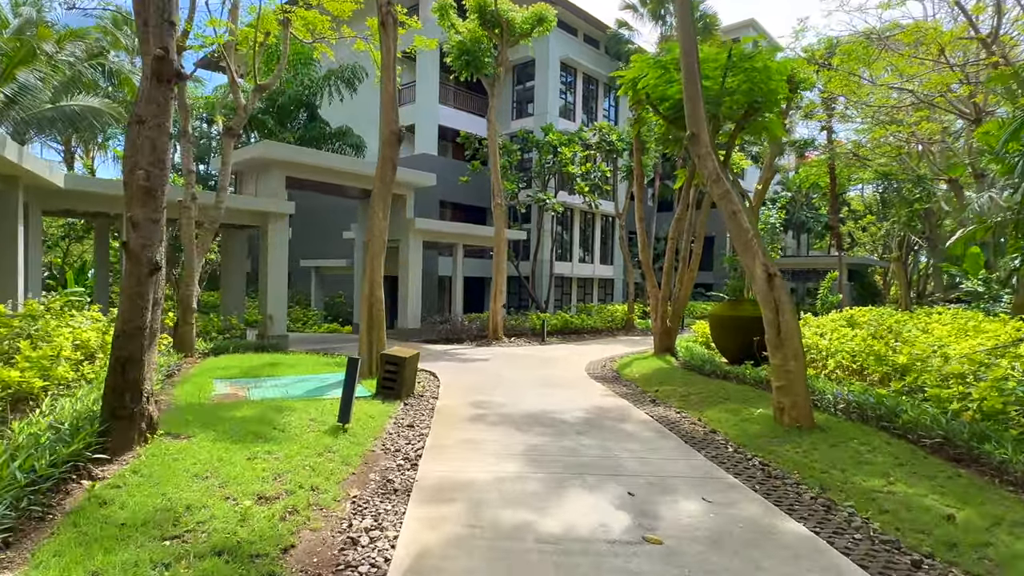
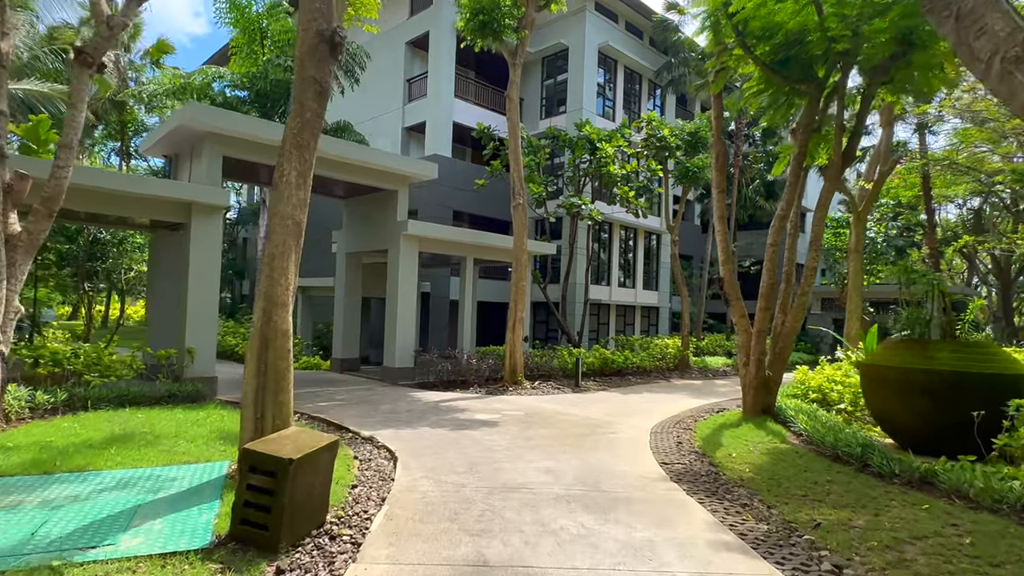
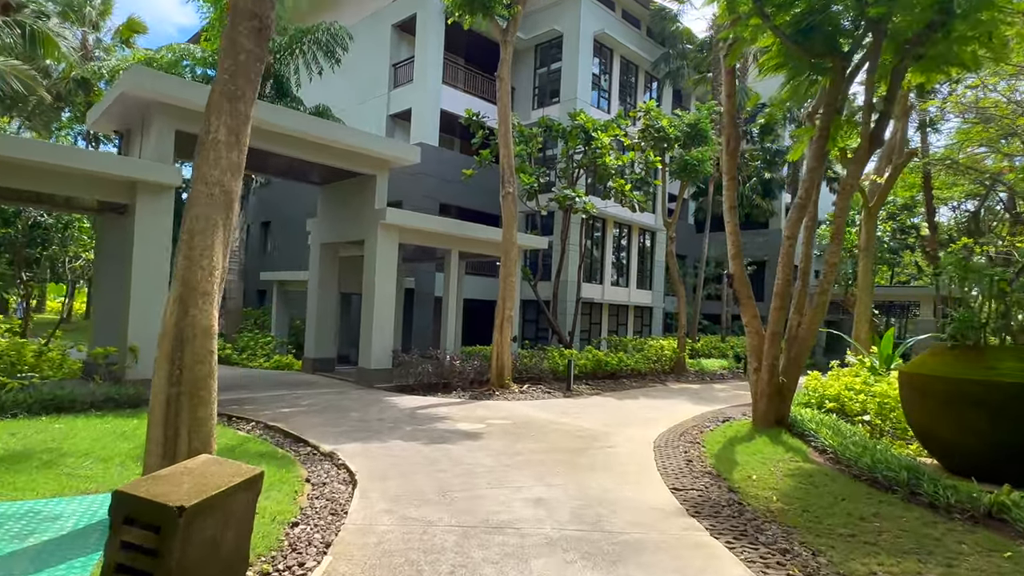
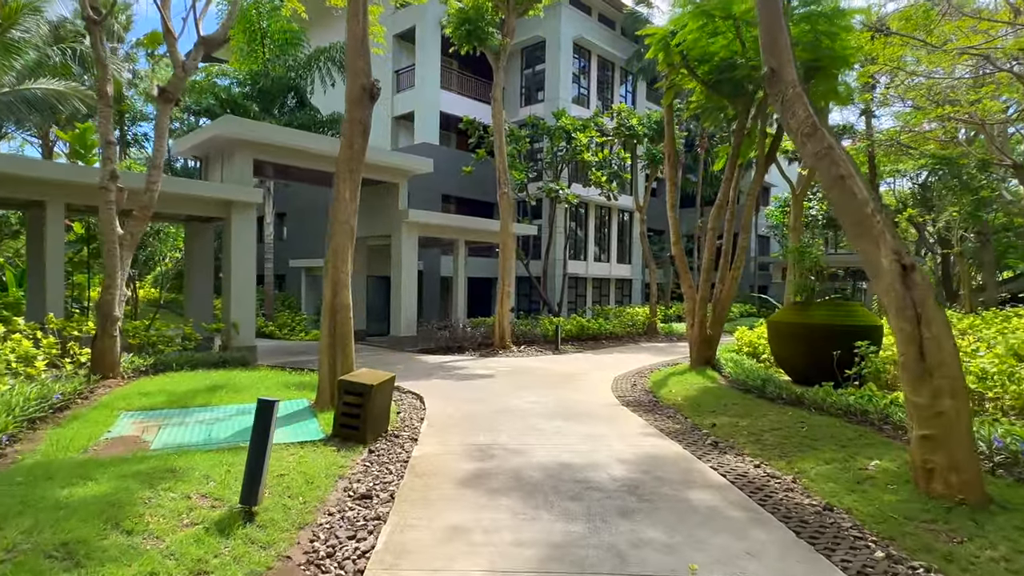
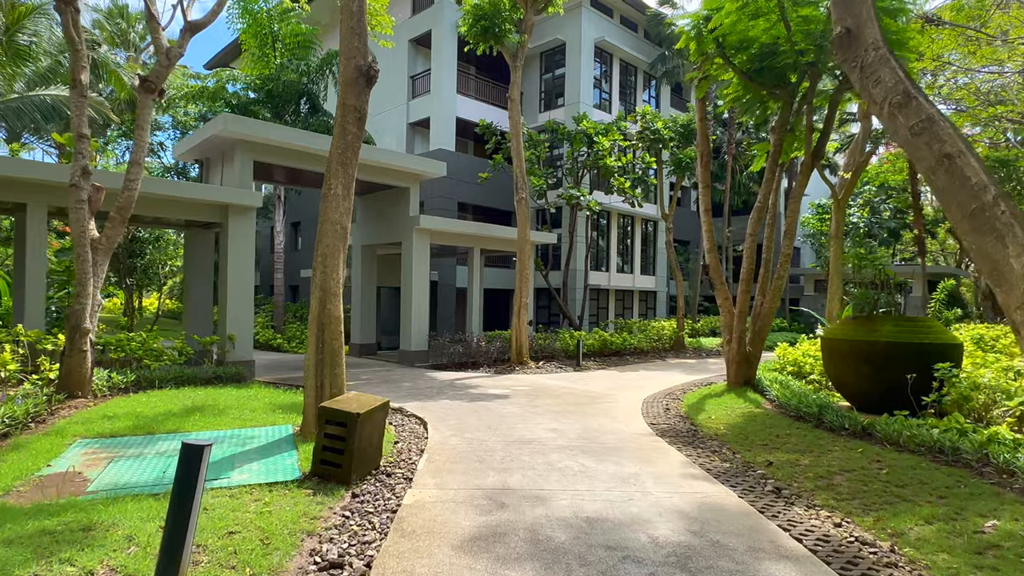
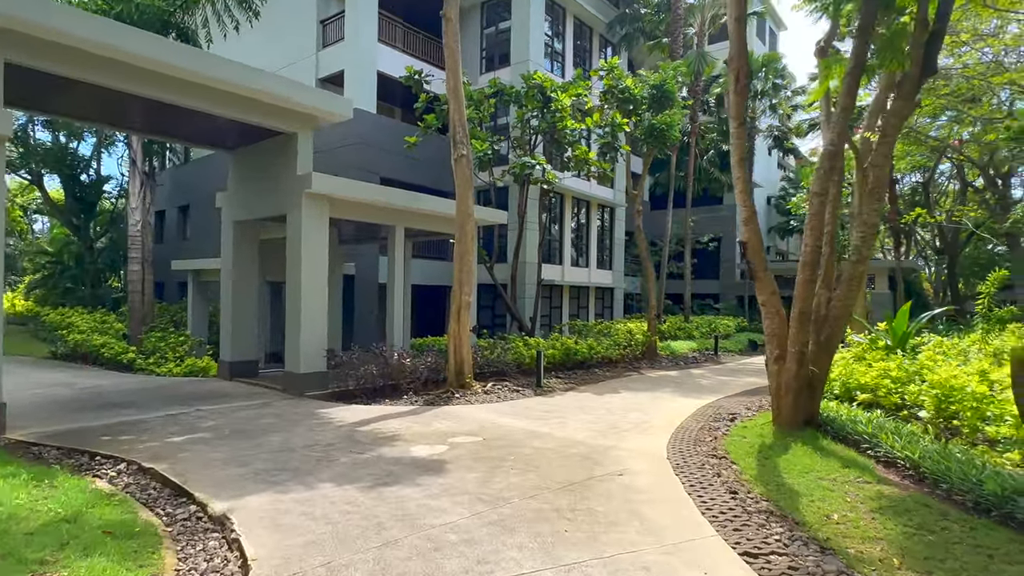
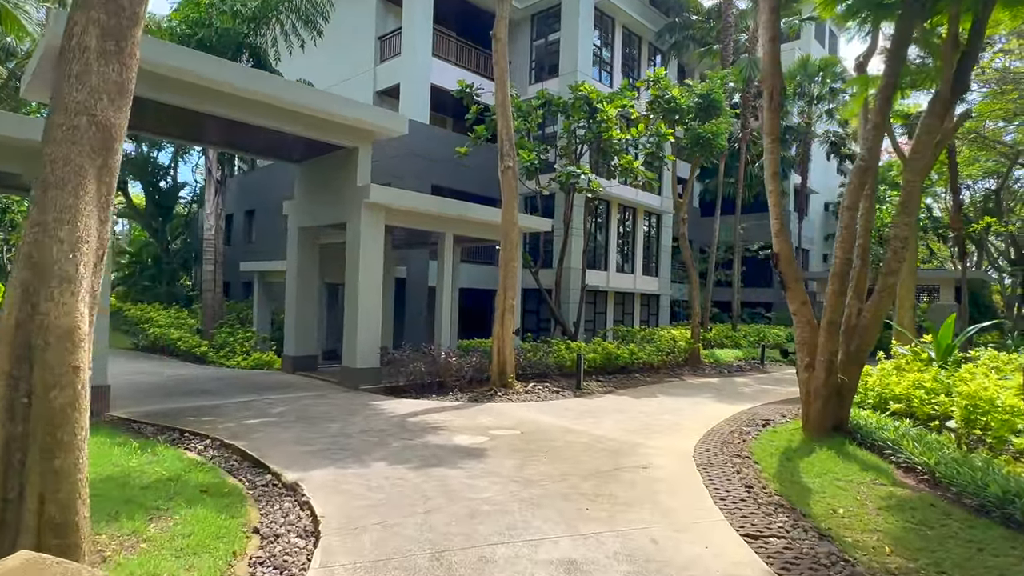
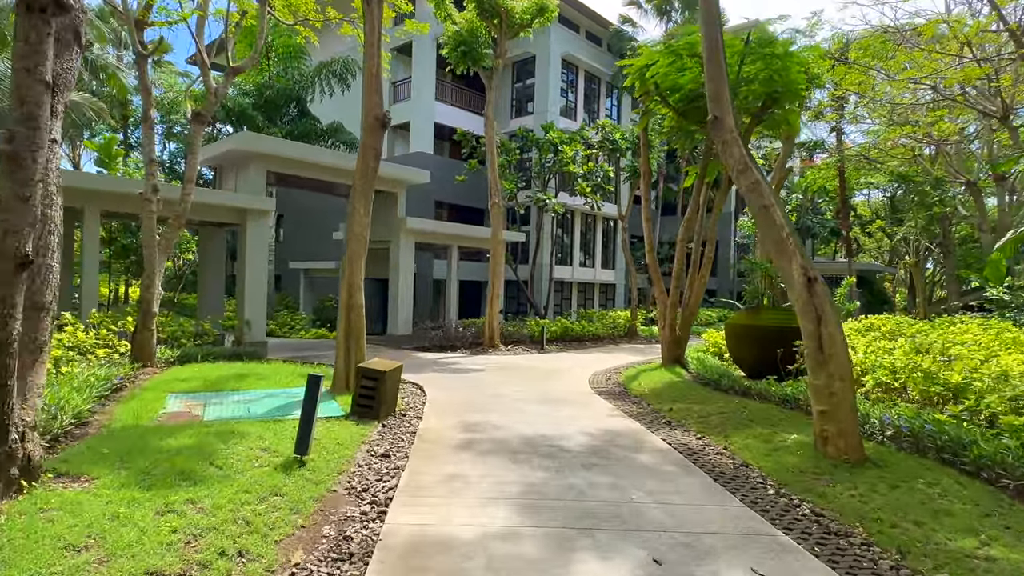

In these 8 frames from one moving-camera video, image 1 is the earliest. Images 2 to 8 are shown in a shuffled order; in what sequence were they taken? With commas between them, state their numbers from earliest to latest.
8, 4, 5, 2, 3, 7, 6
